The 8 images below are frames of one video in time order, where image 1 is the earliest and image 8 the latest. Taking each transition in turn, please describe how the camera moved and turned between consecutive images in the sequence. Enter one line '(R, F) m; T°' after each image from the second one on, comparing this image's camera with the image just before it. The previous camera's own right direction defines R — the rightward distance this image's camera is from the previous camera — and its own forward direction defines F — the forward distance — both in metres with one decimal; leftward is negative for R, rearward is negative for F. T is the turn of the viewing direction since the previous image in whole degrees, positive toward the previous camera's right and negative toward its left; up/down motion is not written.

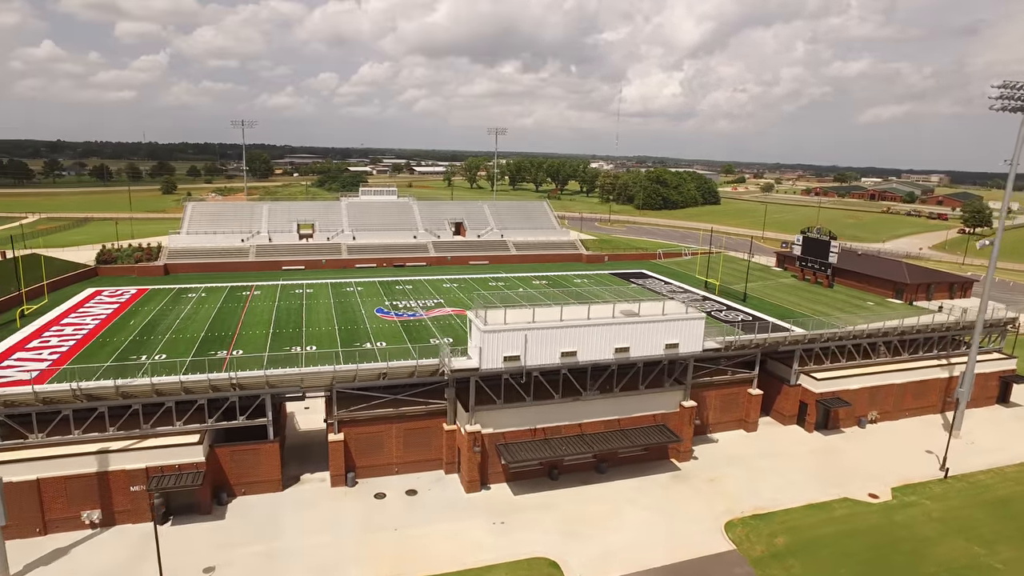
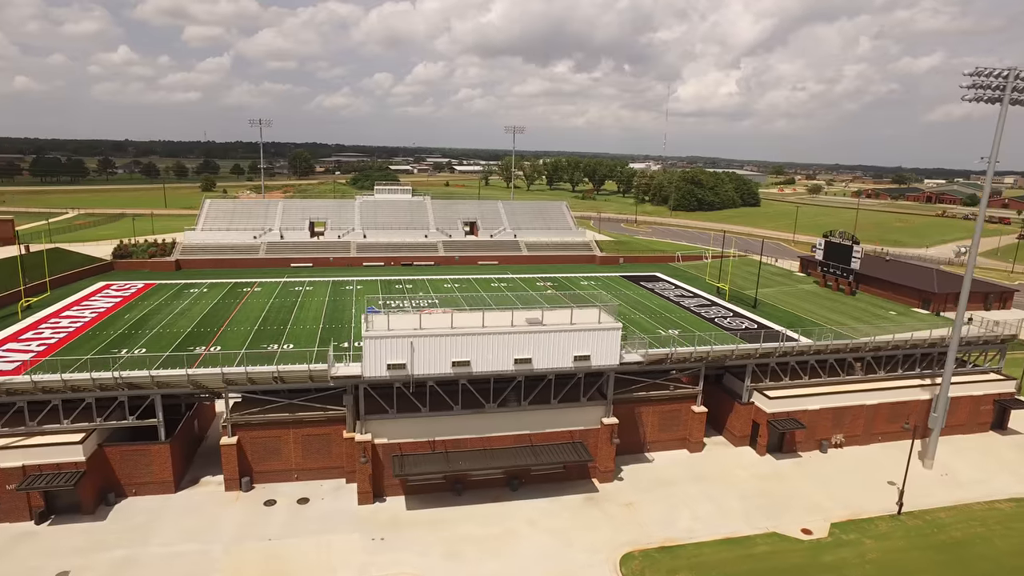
(+5.4, +1.6) m; -5°
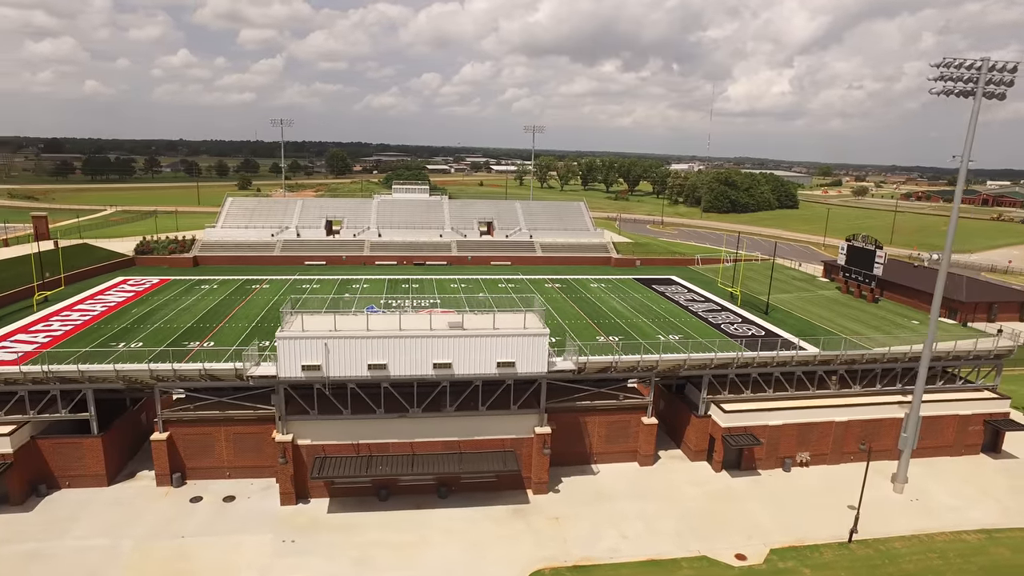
(+4.2, +0.8) m; -4°
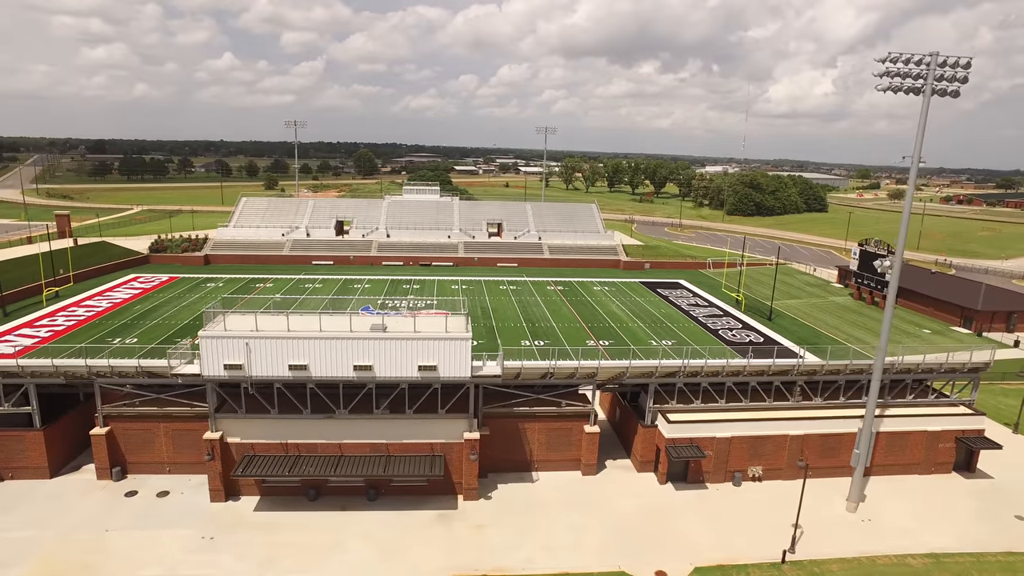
(+3.8, +0.4) m; -3°
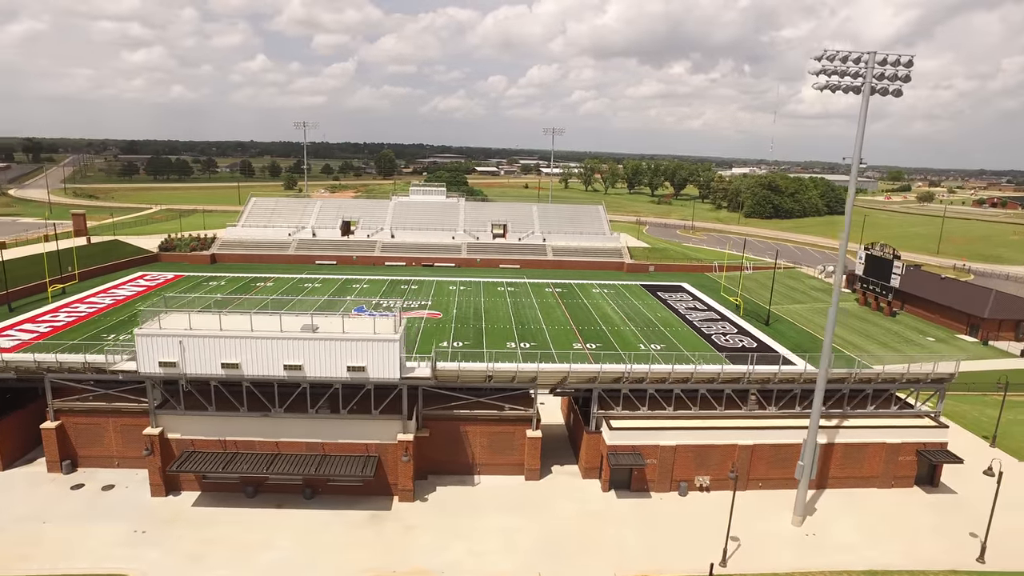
(+3.4, +0.2) m; -3°
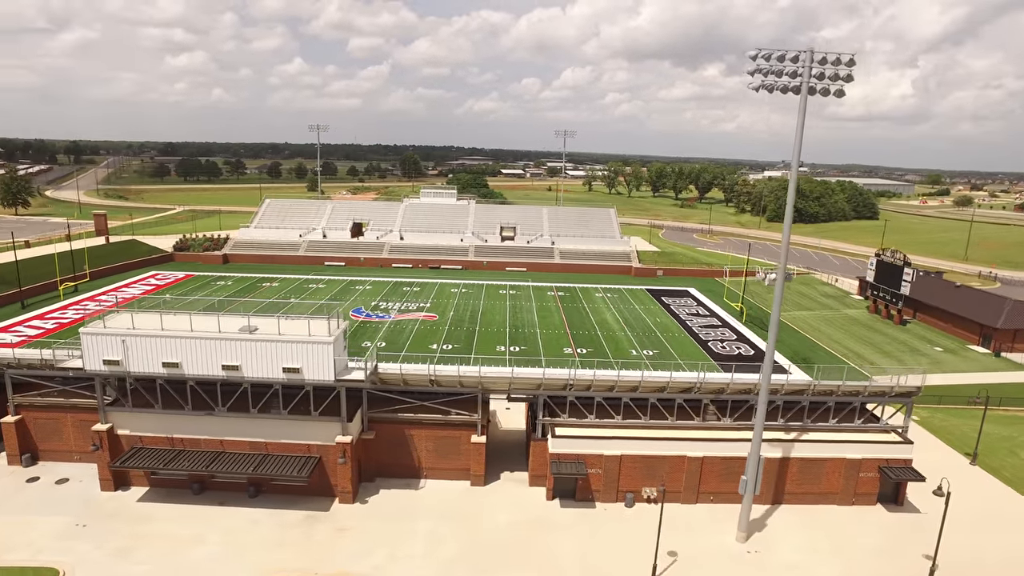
(+3.4, +0.2) m; -3°
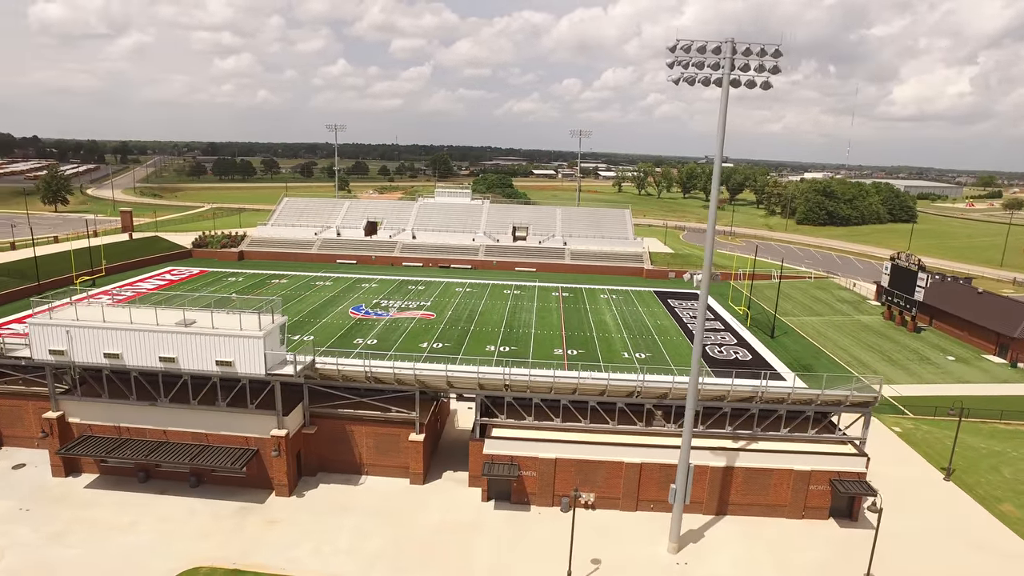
(+3.8, +0.3) m; -4°
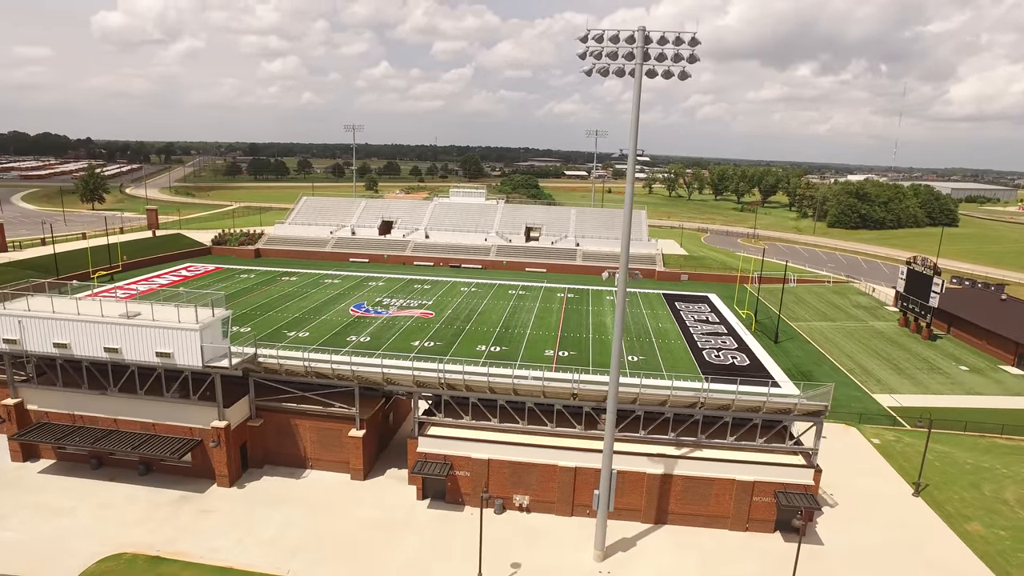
(+3.8, +0.4) m; -4°
